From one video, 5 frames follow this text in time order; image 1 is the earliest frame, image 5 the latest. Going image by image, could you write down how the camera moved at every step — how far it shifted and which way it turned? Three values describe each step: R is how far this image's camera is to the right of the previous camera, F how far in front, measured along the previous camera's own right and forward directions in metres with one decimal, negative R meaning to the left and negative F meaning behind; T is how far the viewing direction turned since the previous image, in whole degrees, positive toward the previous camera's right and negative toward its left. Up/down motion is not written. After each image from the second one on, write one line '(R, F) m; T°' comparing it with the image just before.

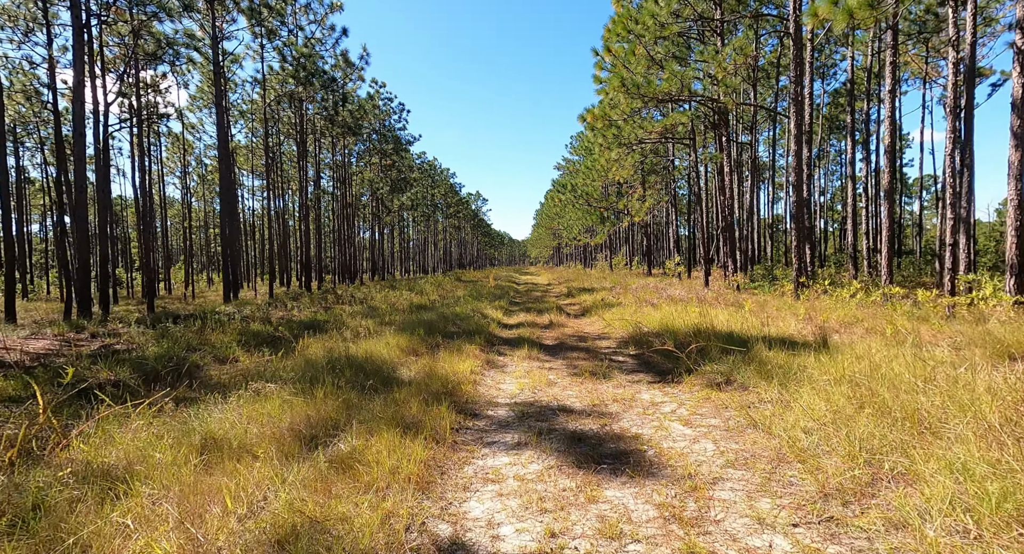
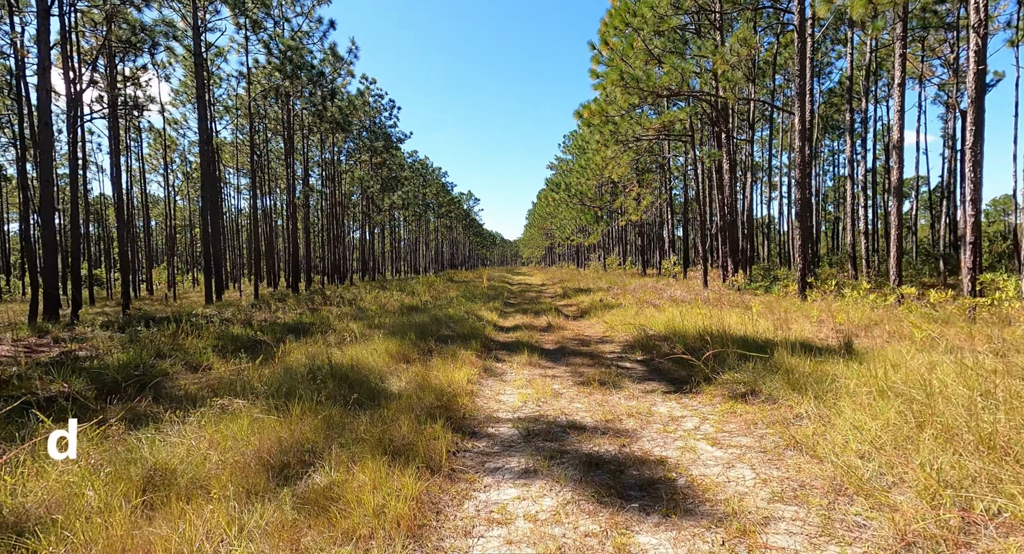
(-0.1, +0.6) m; +1°
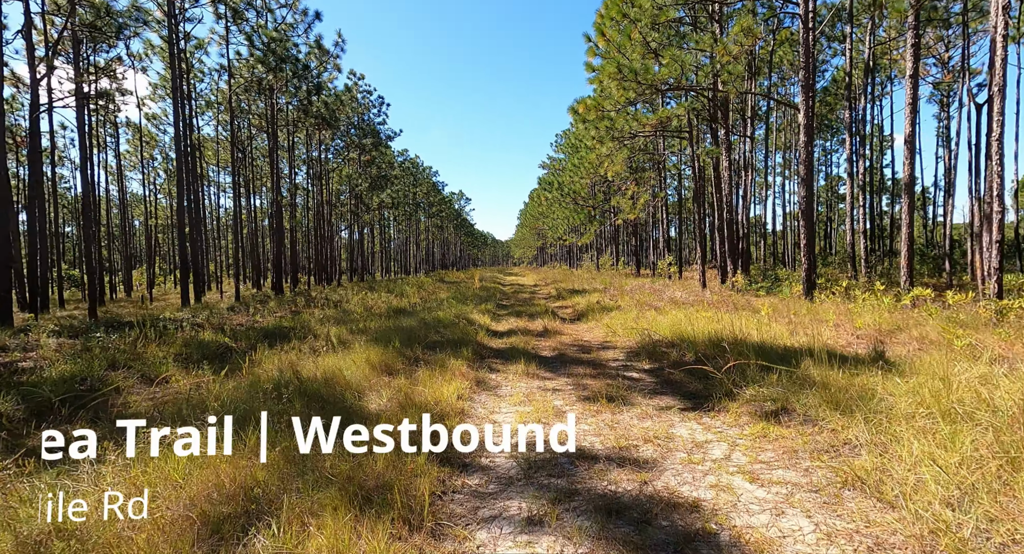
(0.0, +0.7) m; +1°
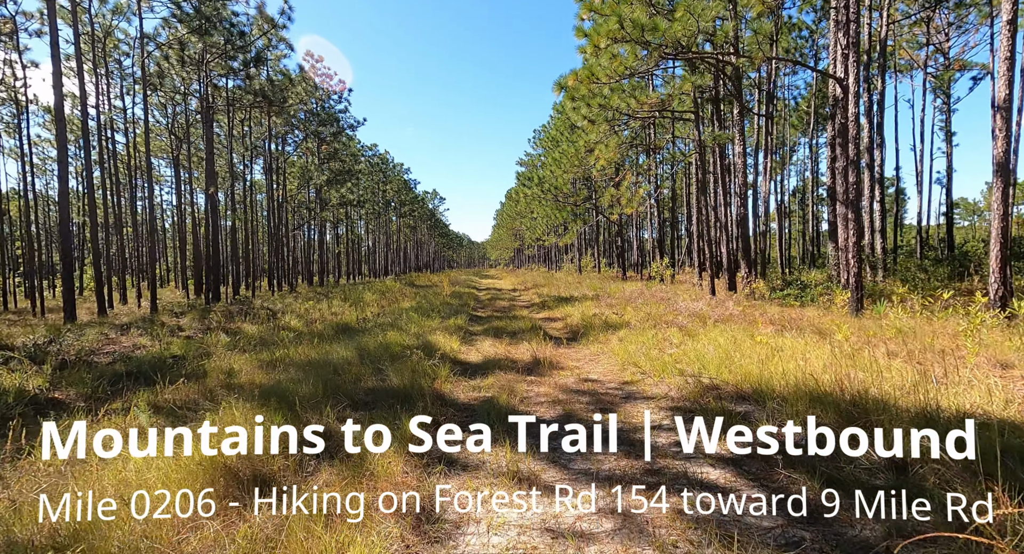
(0.0, +3.0) m; +2°
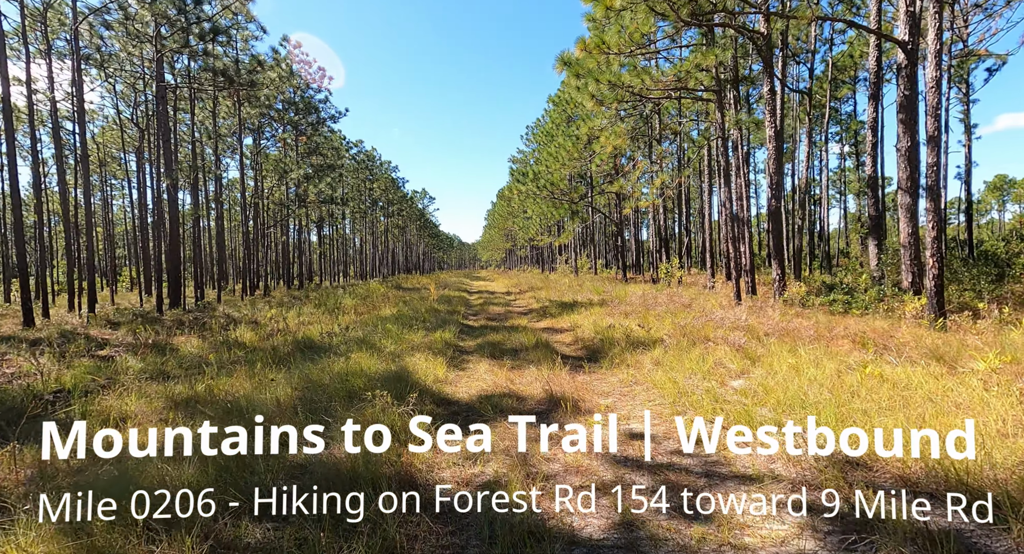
(-0.1, +2.1) m; +1°
